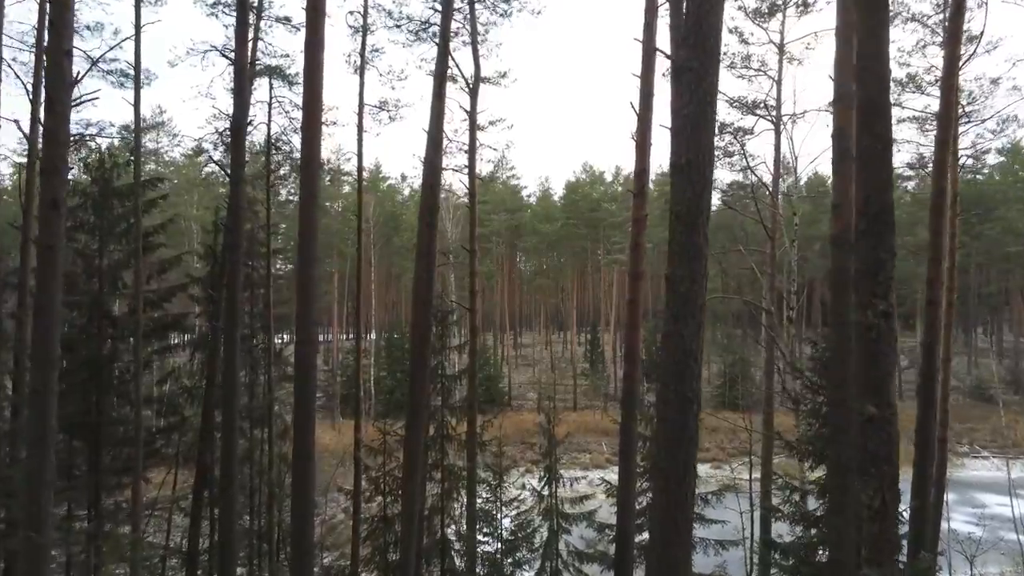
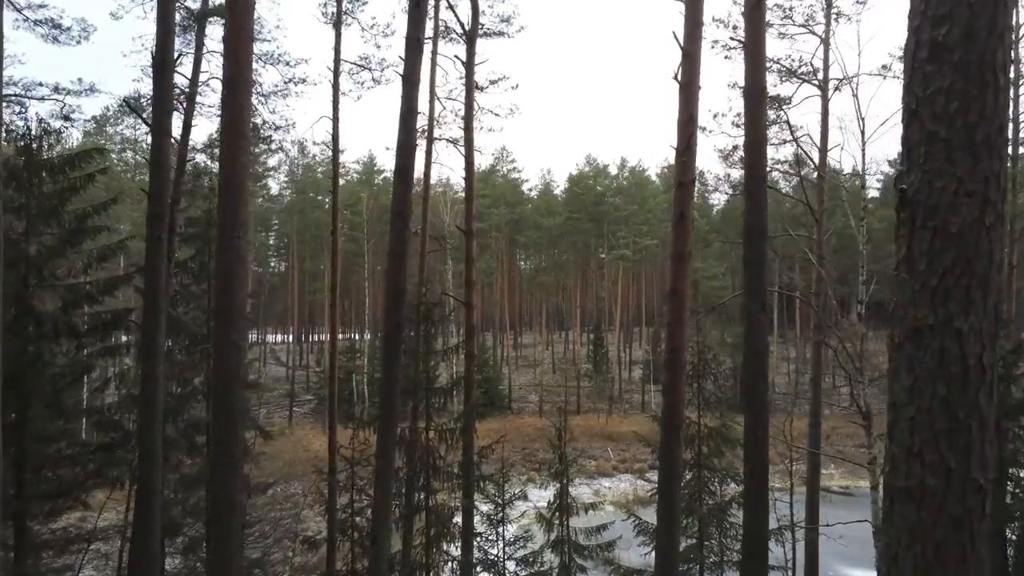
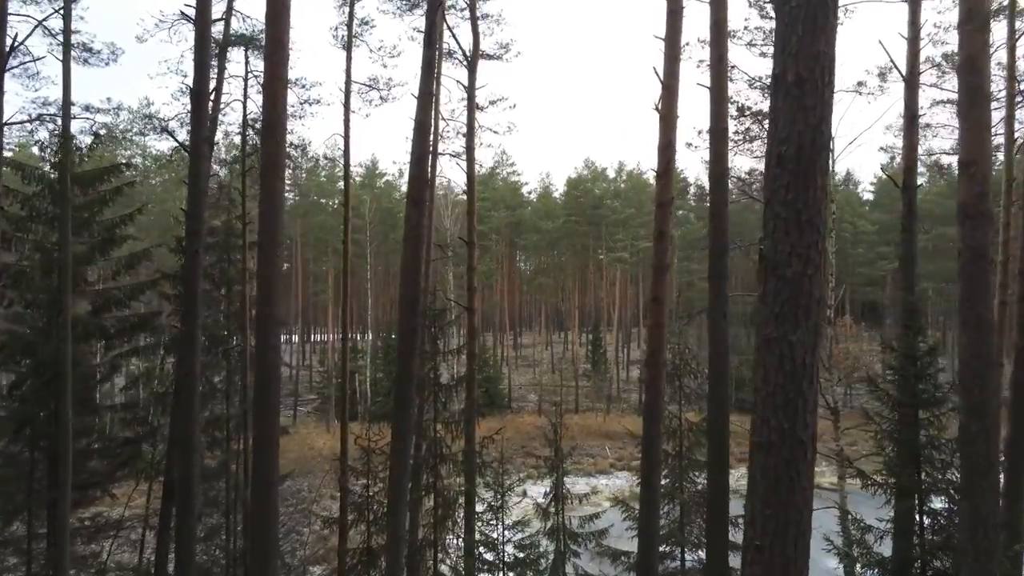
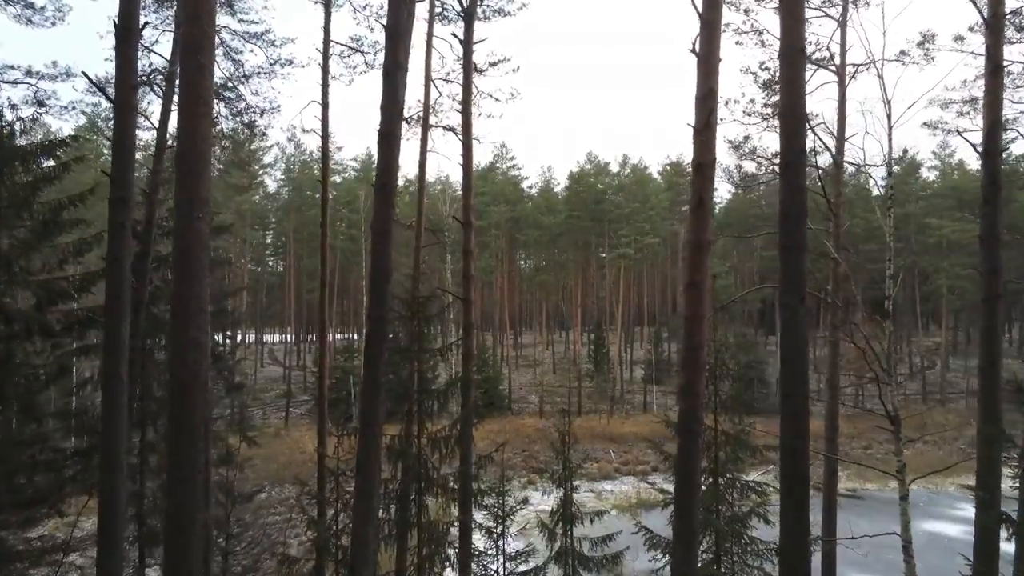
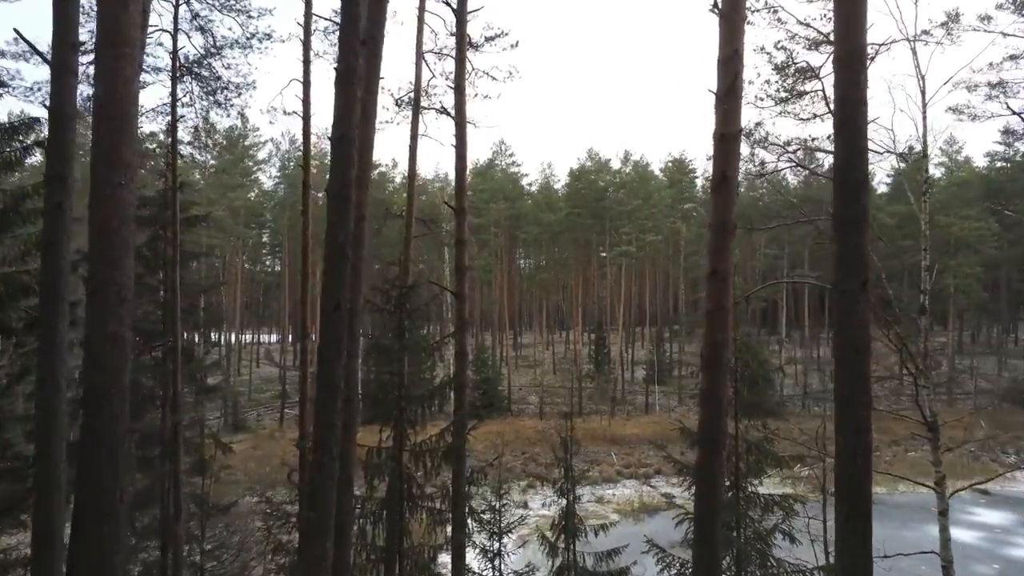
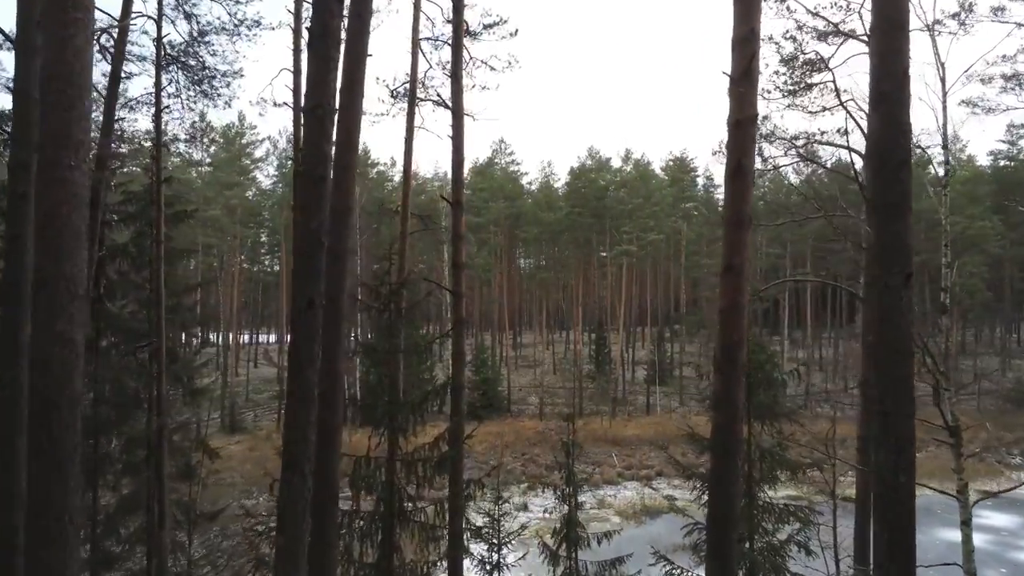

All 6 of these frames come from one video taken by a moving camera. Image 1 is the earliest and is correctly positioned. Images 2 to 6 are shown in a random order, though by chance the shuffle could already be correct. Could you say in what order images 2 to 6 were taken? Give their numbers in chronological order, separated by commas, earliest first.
3, 2, 4, 5, 6
